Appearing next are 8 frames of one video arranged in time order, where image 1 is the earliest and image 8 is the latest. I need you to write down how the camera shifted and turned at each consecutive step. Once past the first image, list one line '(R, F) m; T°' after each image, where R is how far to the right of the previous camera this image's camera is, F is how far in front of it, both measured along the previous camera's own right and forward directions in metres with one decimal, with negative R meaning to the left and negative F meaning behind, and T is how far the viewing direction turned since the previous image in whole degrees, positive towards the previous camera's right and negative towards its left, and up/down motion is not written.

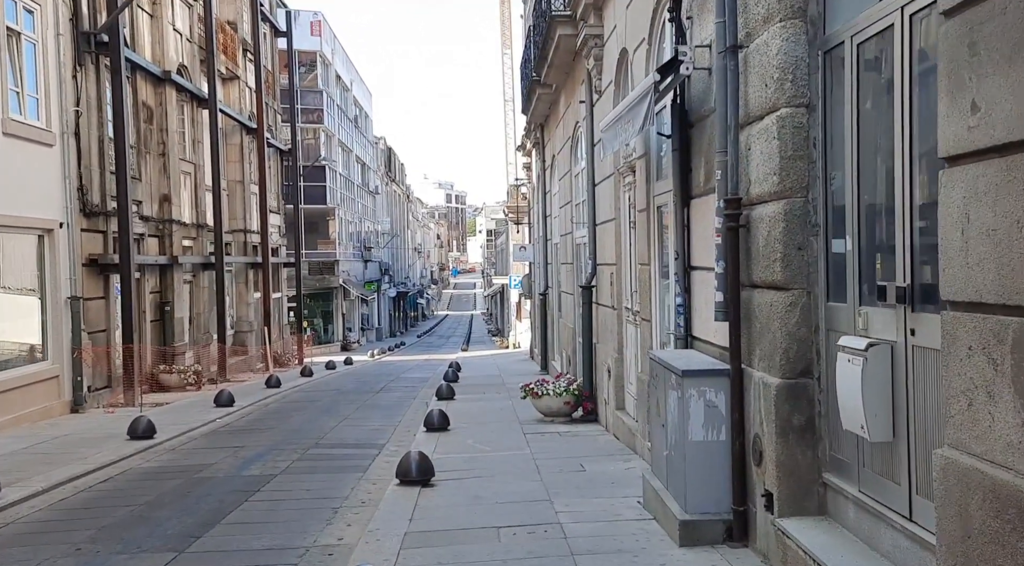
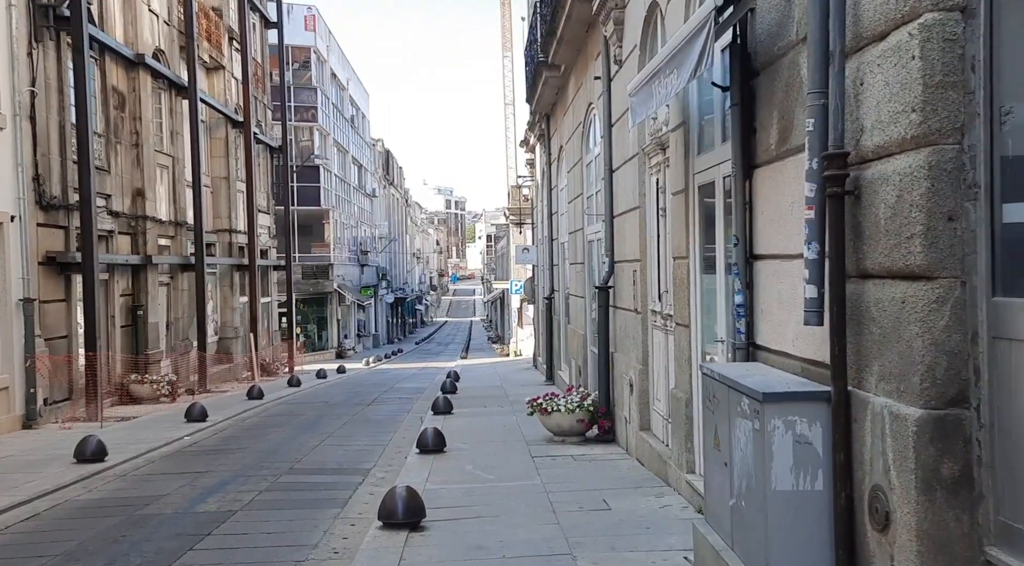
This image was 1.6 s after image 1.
(-0.1, +2.0) m; 0°
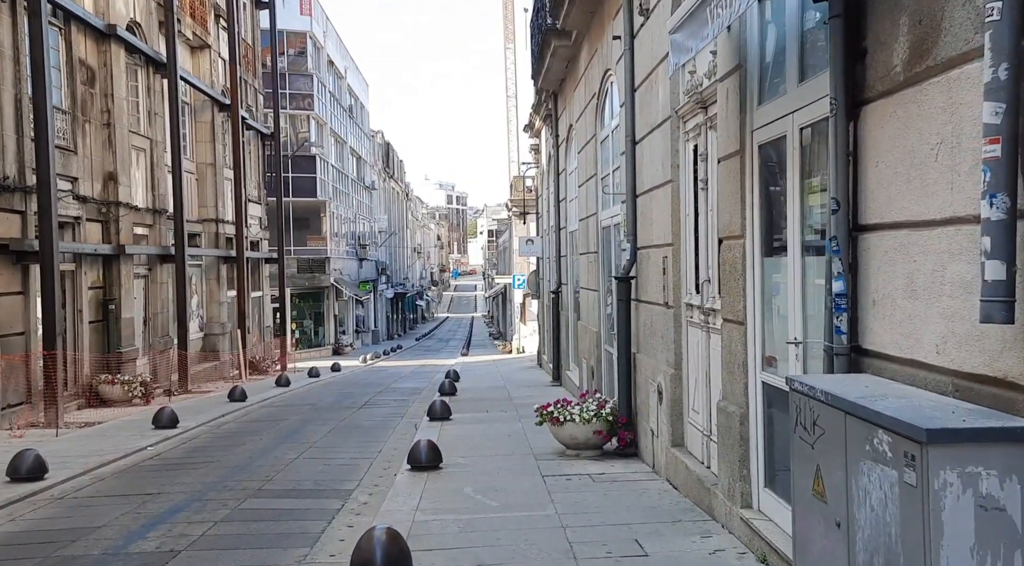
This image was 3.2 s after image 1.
(-0.1, +1.9) m; 0°
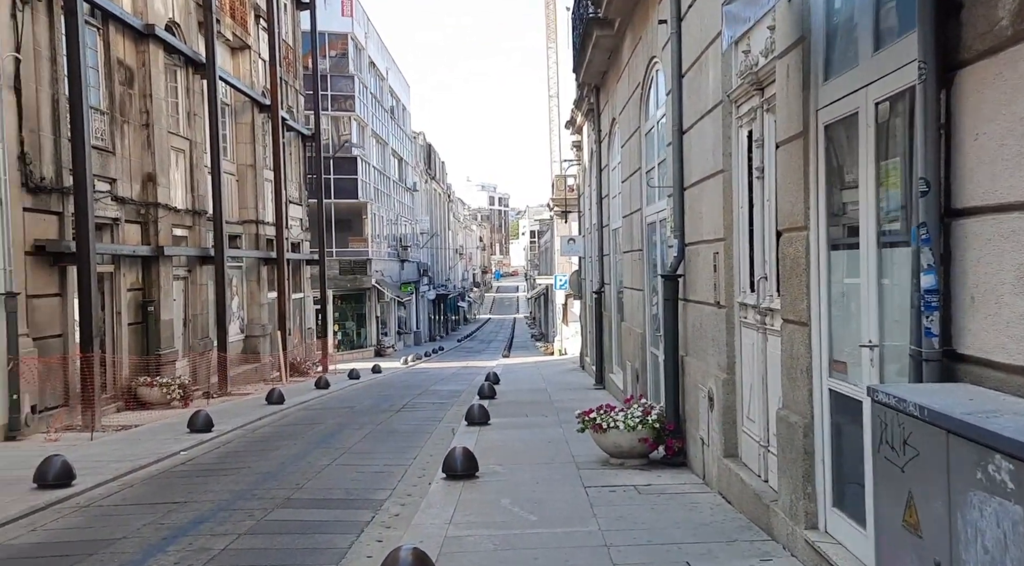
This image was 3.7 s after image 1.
(0.0, +0.4) m; -2°
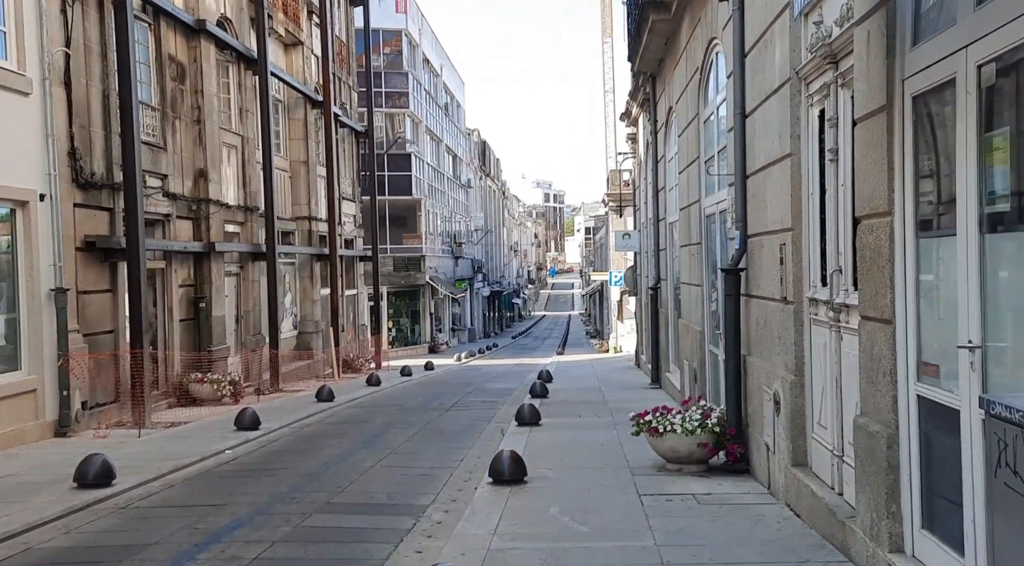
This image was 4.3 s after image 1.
(0.0, +0.4) m; -3°
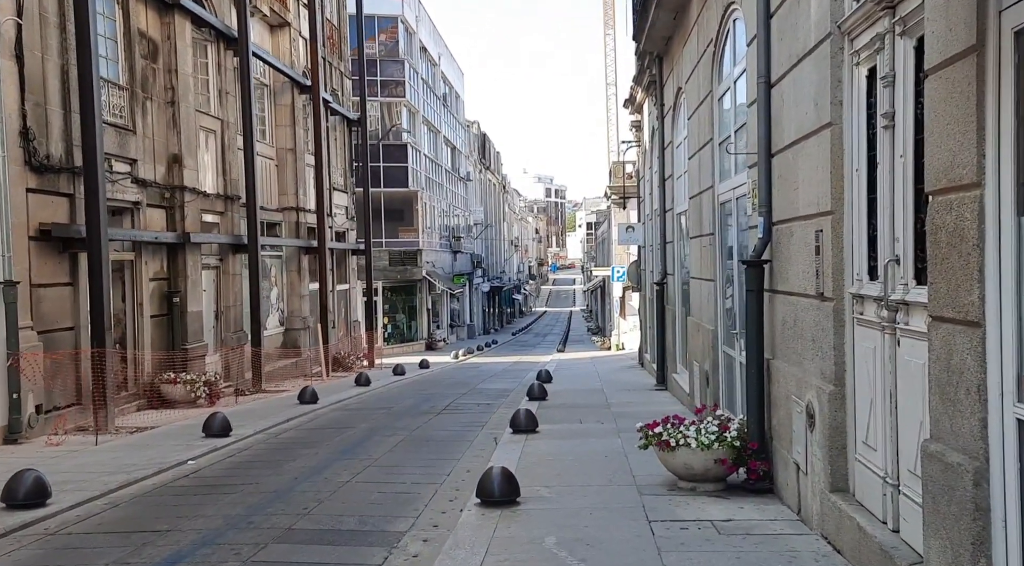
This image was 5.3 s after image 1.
(+0.1, +1.4) m; 0°
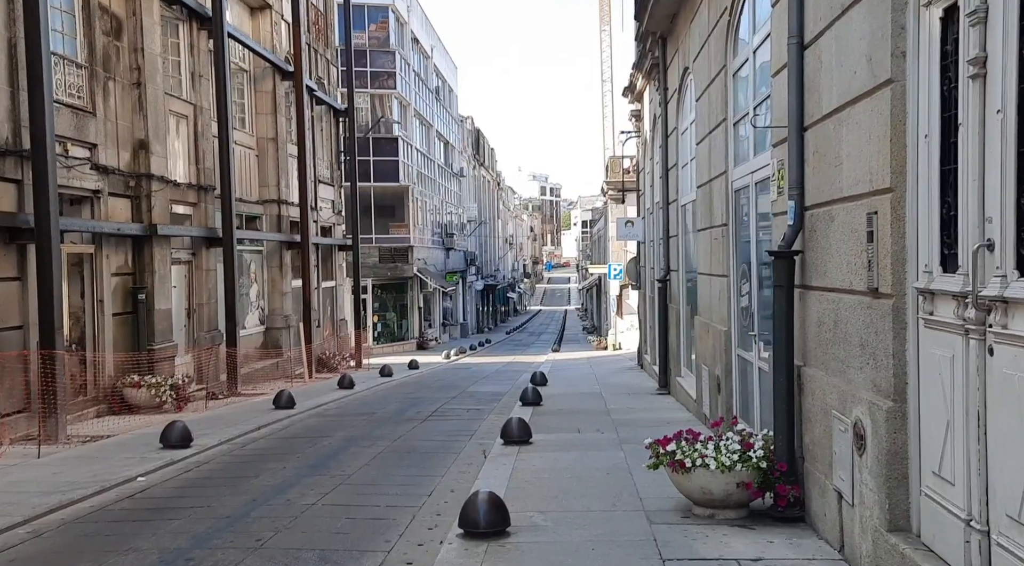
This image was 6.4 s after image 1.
(0.0, +1.4) m; 0°
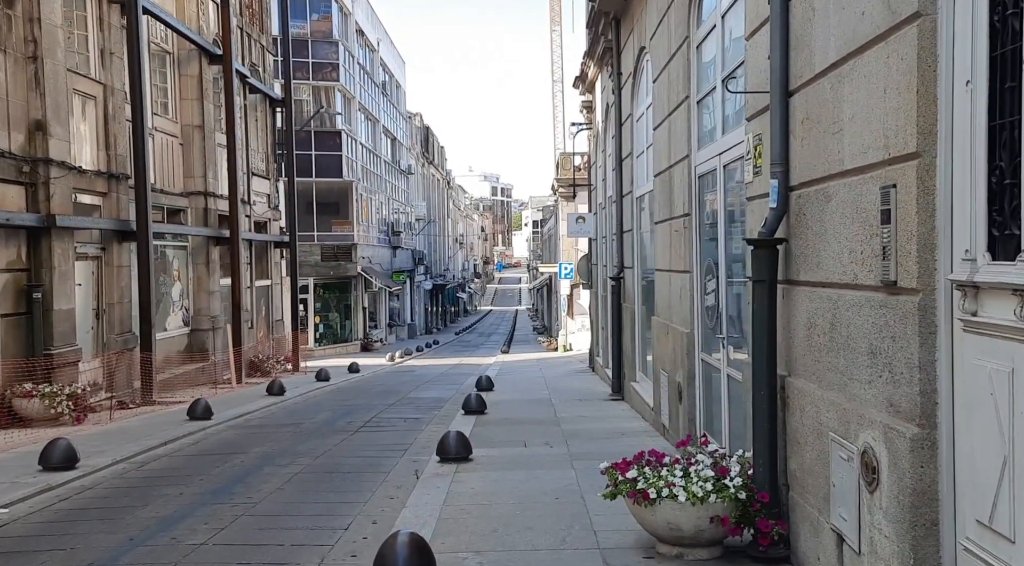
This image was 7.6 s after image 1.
(+0.1, +1.5) m; +2°
